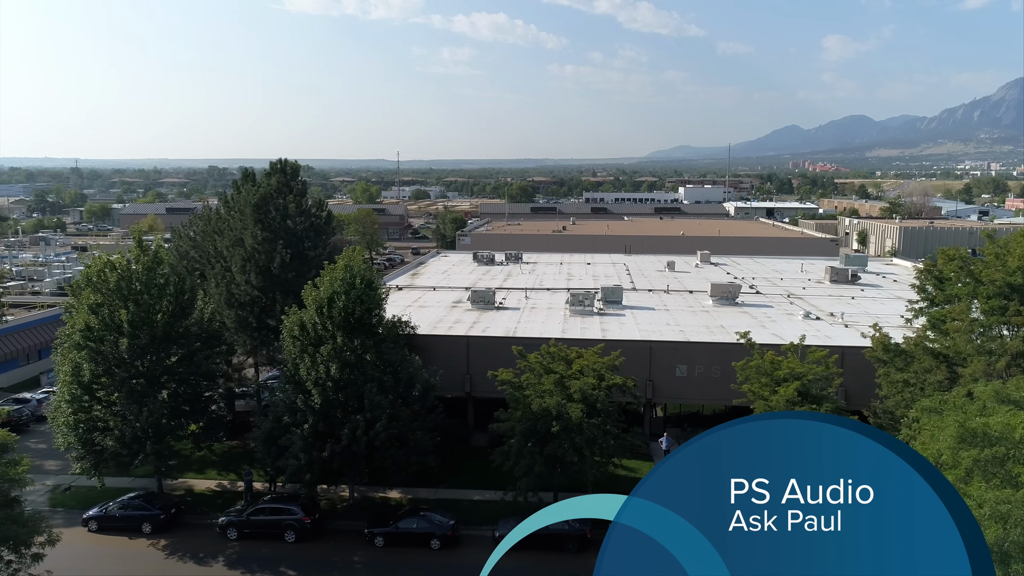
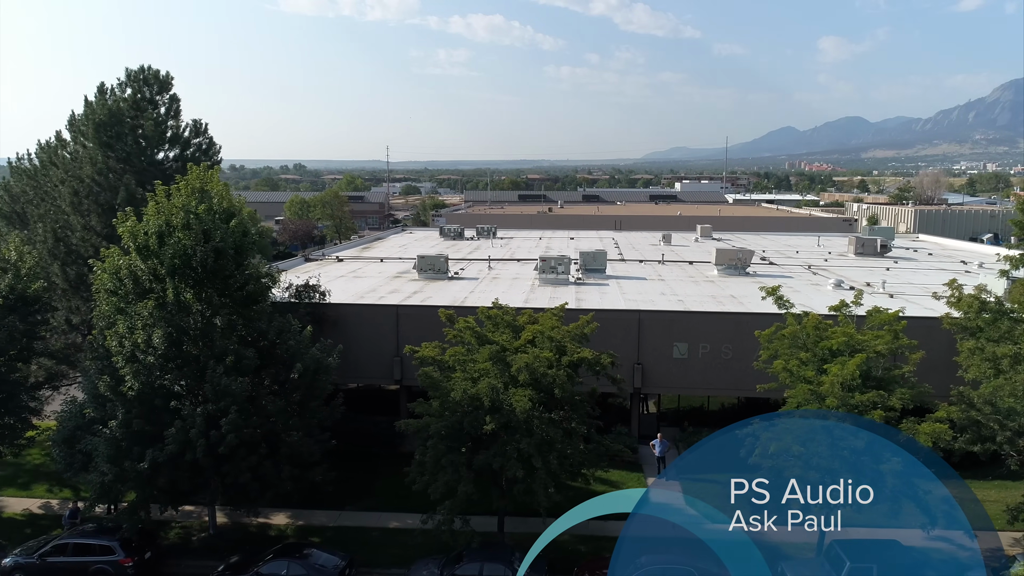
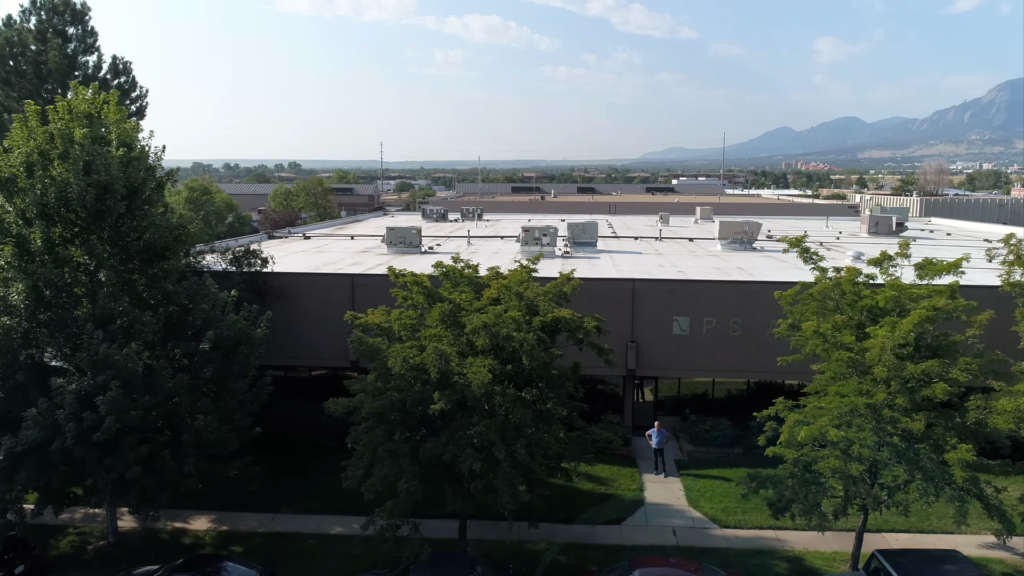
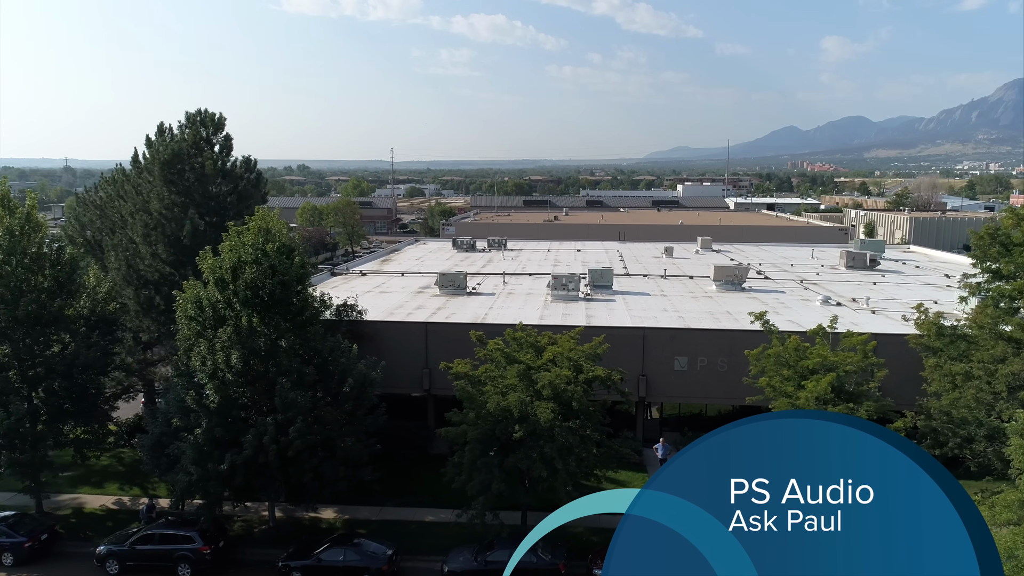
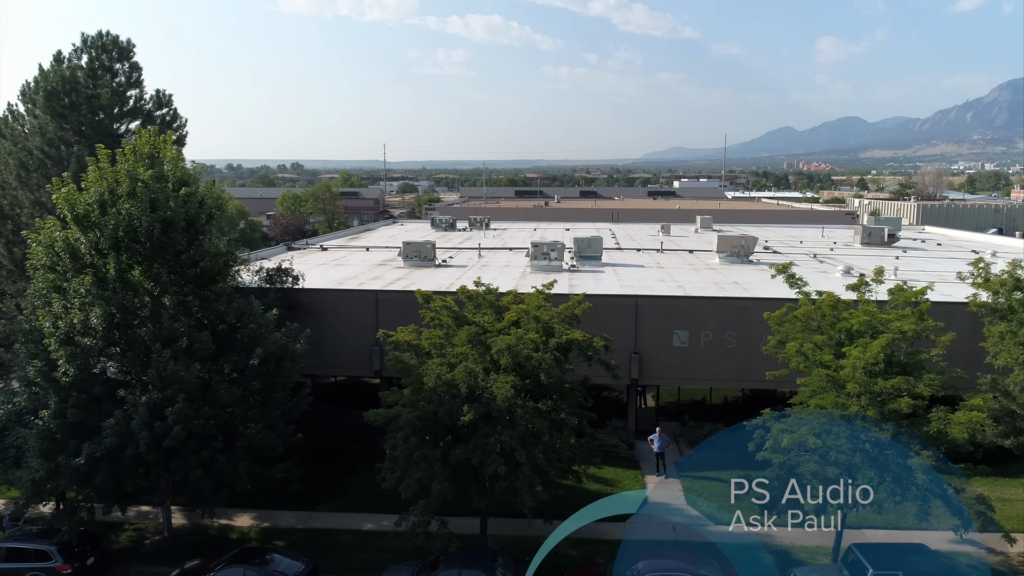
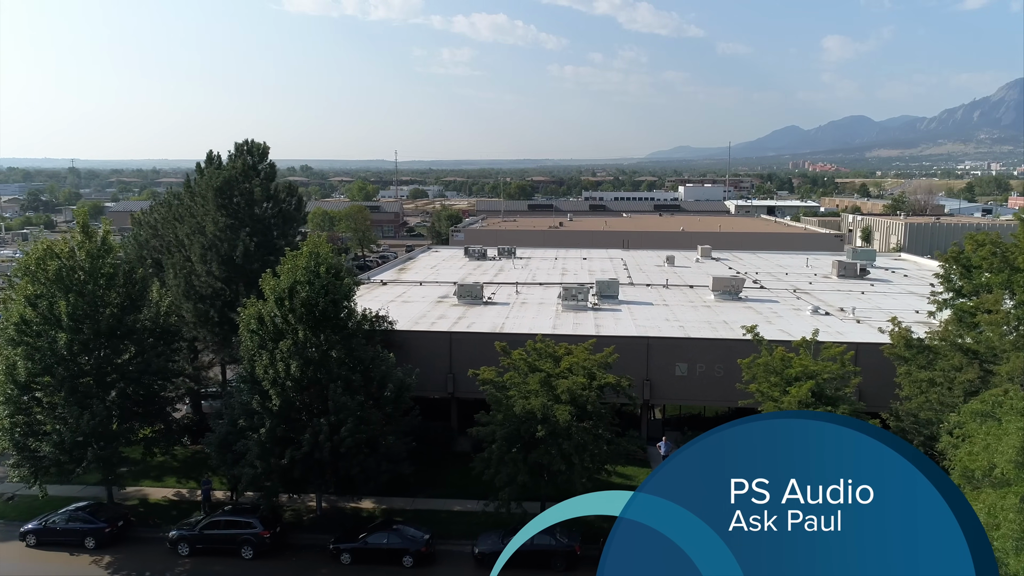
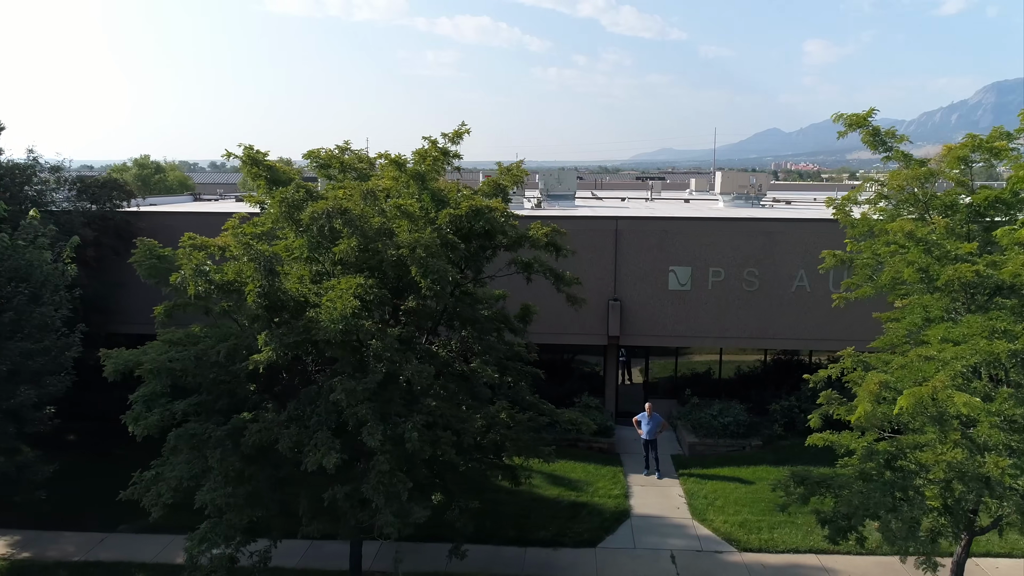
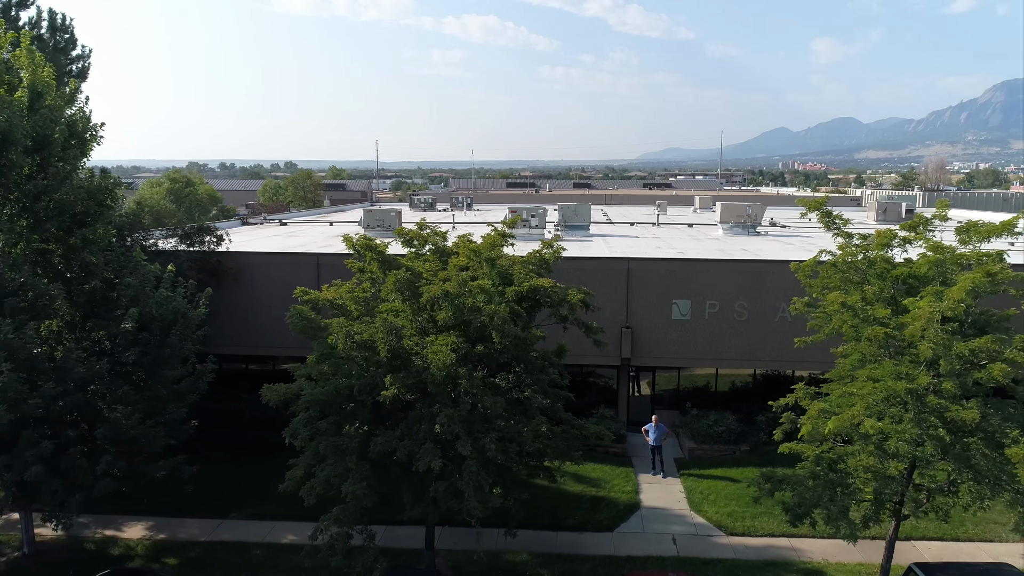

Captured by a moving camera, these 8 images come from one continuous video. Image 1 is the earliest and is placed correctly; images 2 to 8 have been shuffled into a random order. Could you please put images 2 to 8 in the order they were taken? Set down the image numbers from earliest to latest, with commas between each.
6, 4, 2, 5, 3, 8, 7
